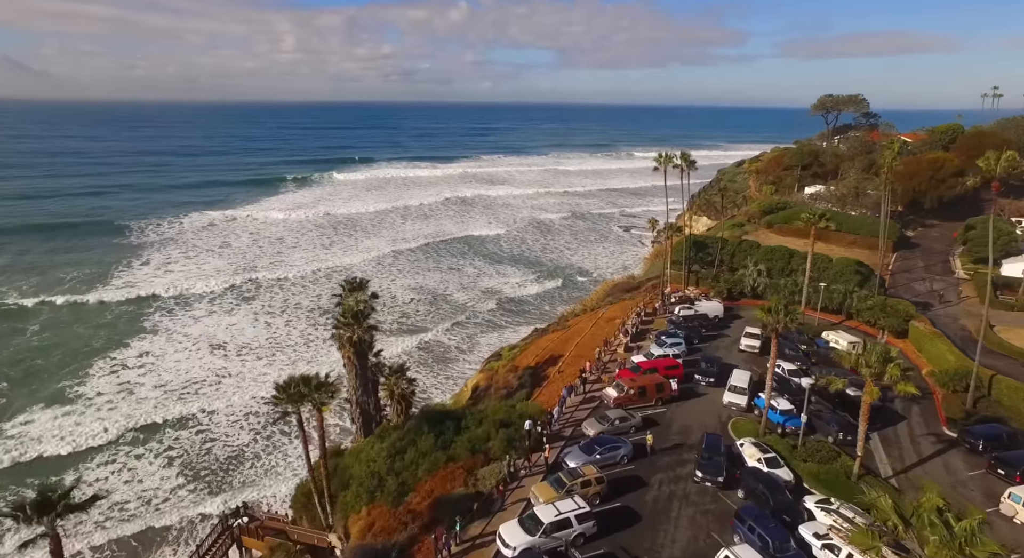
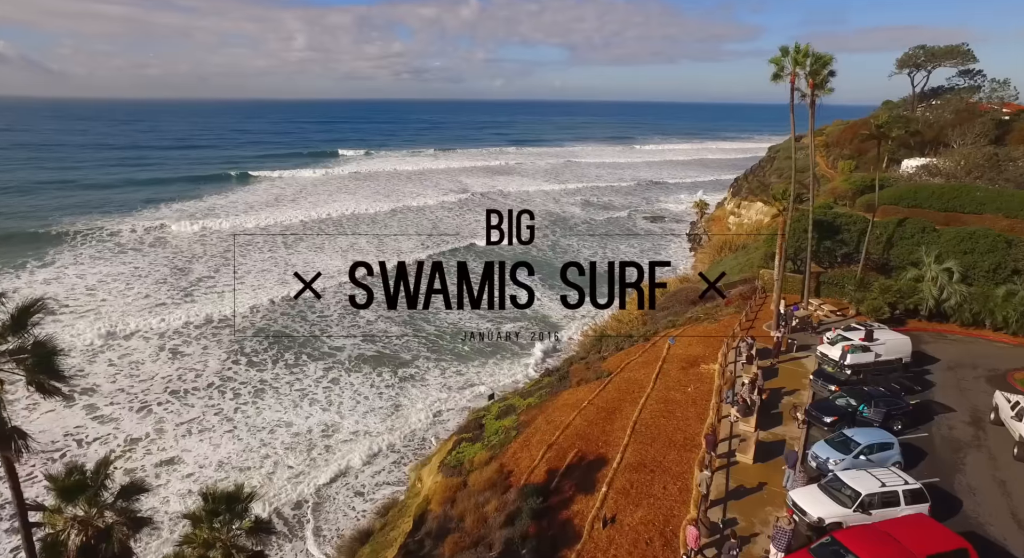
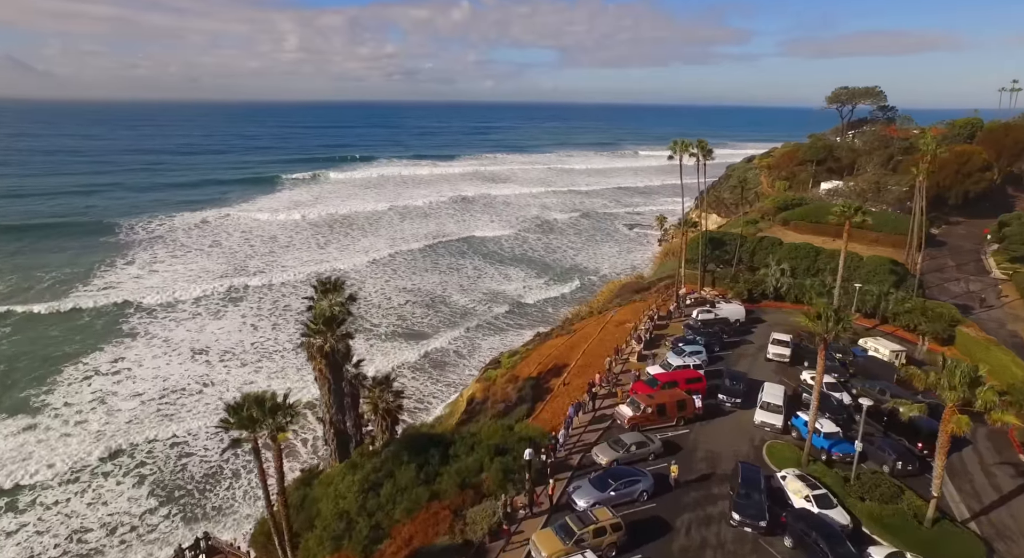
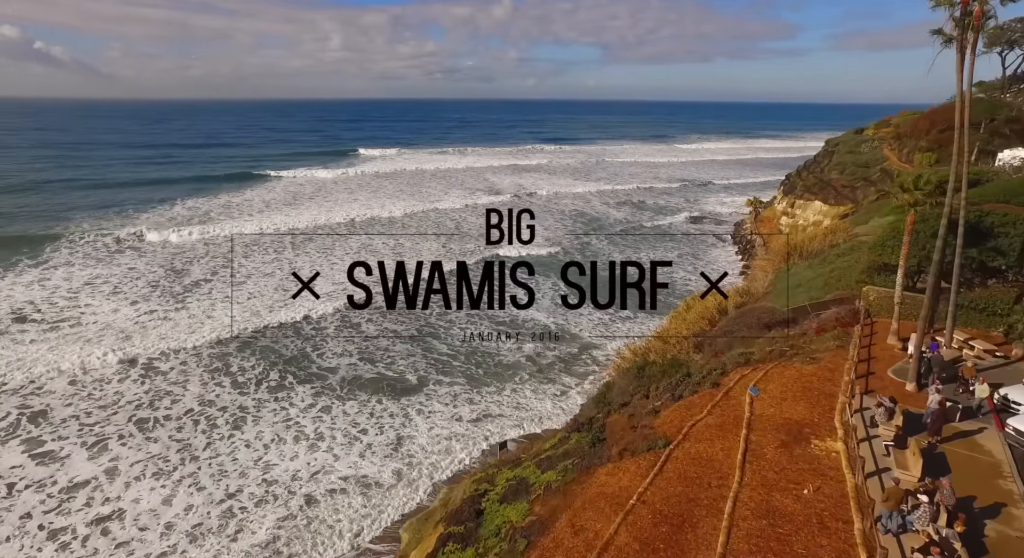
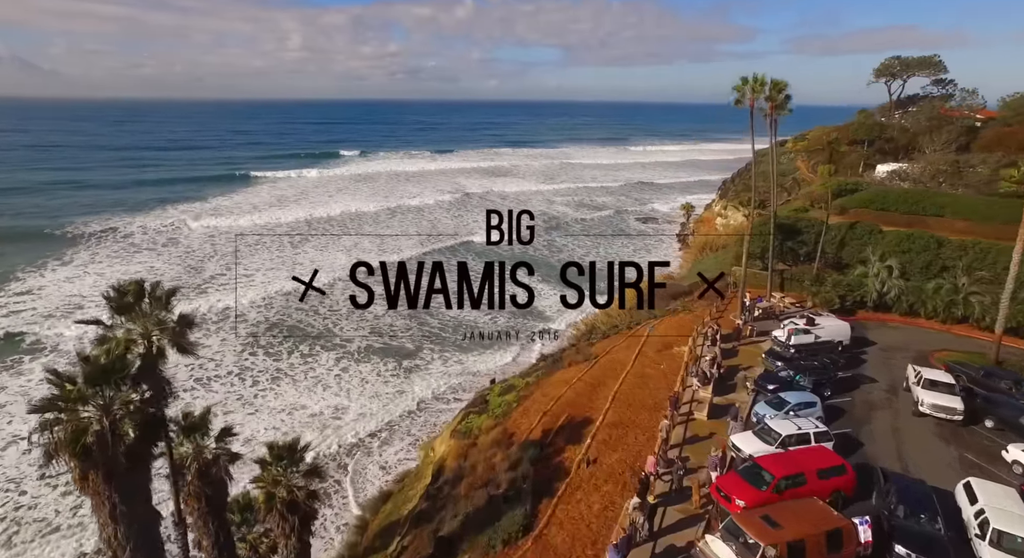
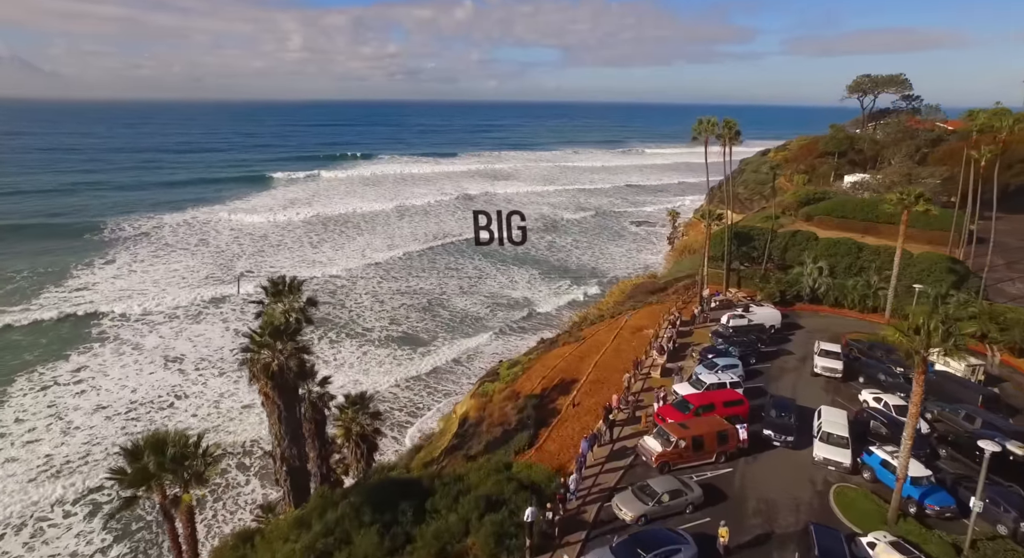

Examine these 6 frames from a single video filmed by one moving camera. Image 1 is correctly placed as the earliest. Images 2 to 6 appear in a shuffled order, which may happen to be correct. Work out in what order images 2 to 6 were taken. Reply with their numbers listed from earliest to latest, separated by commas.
3, 6, 5, 2, 4
